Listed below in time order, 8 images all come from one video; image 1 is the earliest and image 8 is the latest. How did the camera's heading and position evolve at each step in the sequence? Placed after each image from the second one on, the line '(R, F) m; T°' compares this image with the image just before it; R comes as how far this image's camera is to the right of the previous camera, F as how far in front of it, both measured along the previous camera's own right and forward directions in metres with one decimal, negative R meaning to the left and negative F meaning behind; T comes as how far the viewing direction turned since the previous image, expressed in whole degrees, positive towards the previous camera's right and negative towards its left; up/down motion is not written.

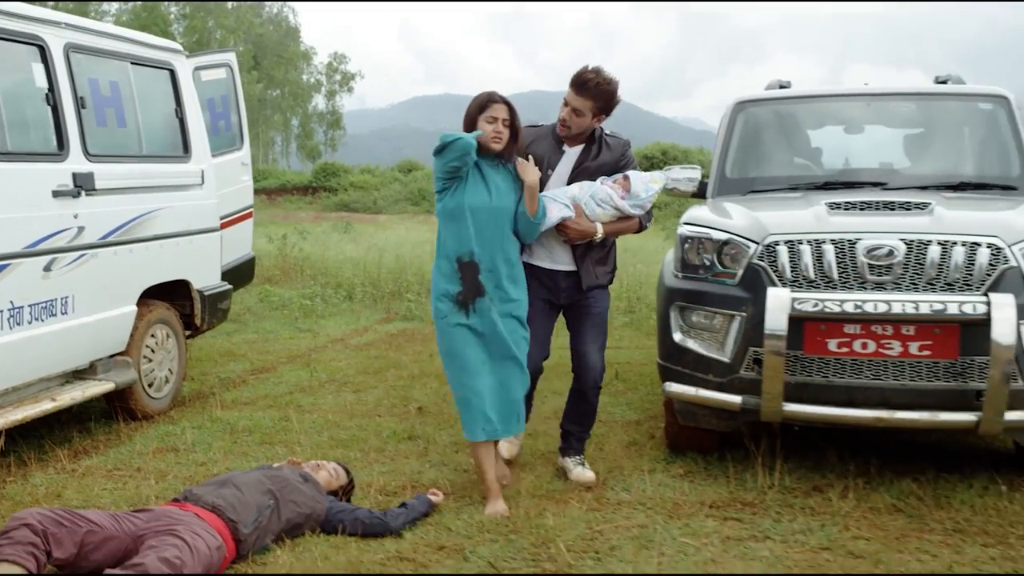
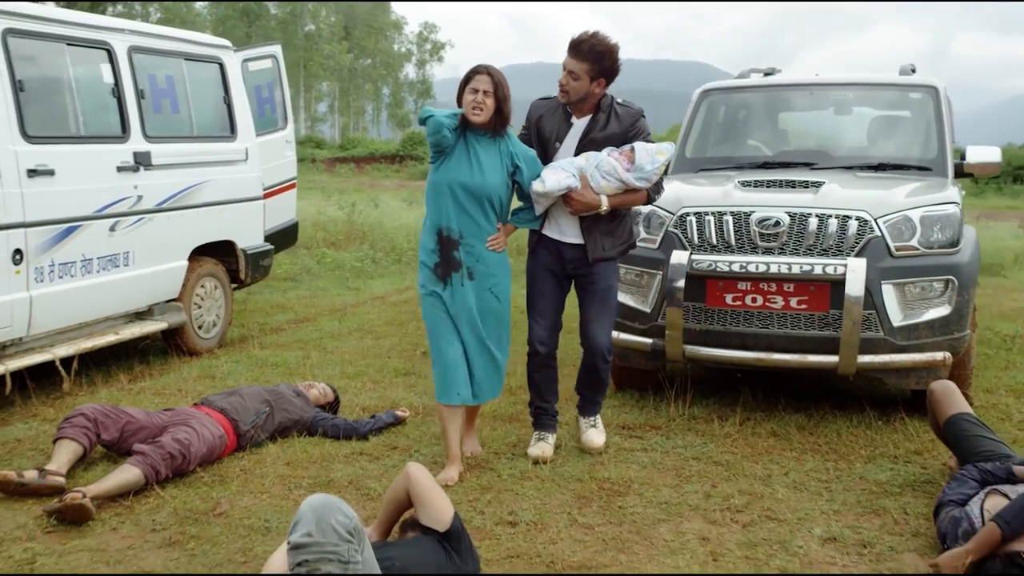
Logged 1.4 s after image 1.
(+0.6, -0.9) m; -5°
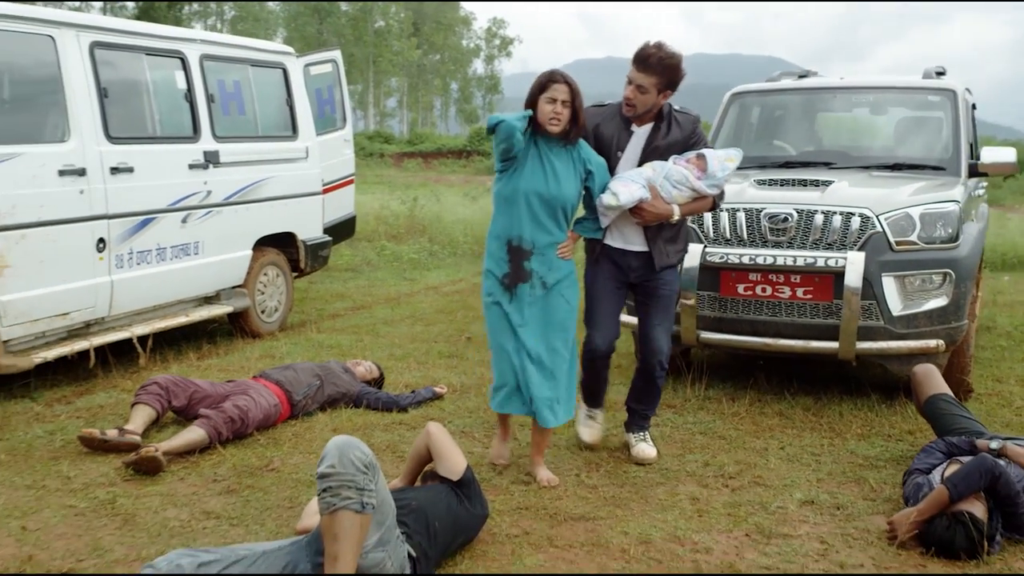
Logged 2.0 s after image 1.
(+0.2, -0.4) m; -4°
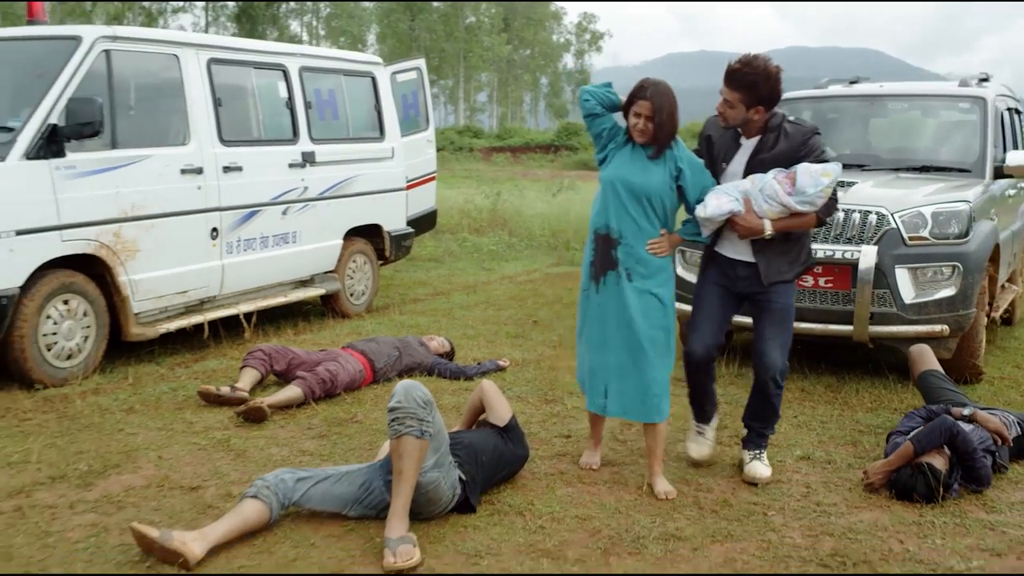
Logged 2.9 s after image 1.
(+0.2, -0.7) m; -5°
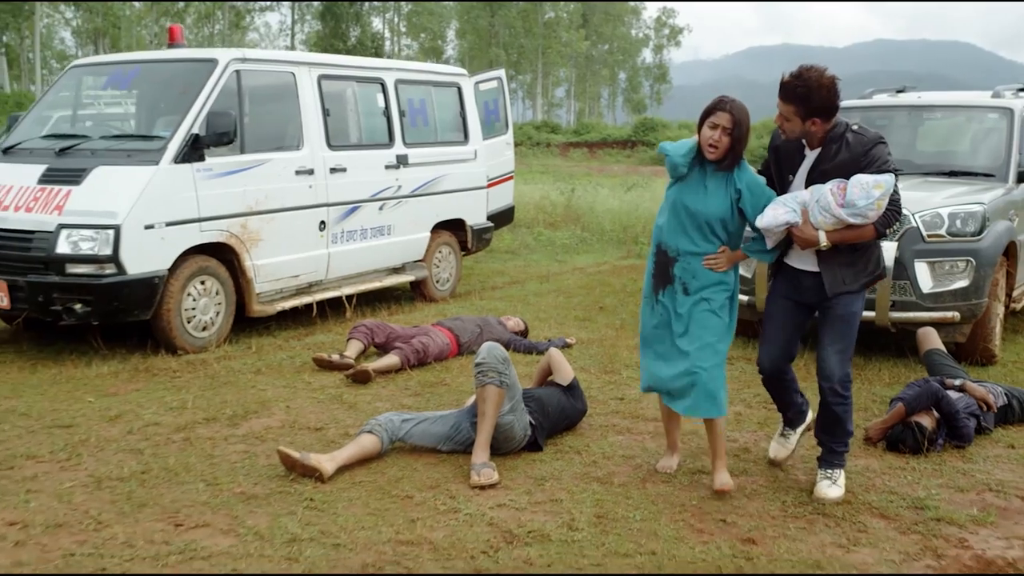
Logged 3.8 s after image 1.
(+0.1, -0.9) m; -4°
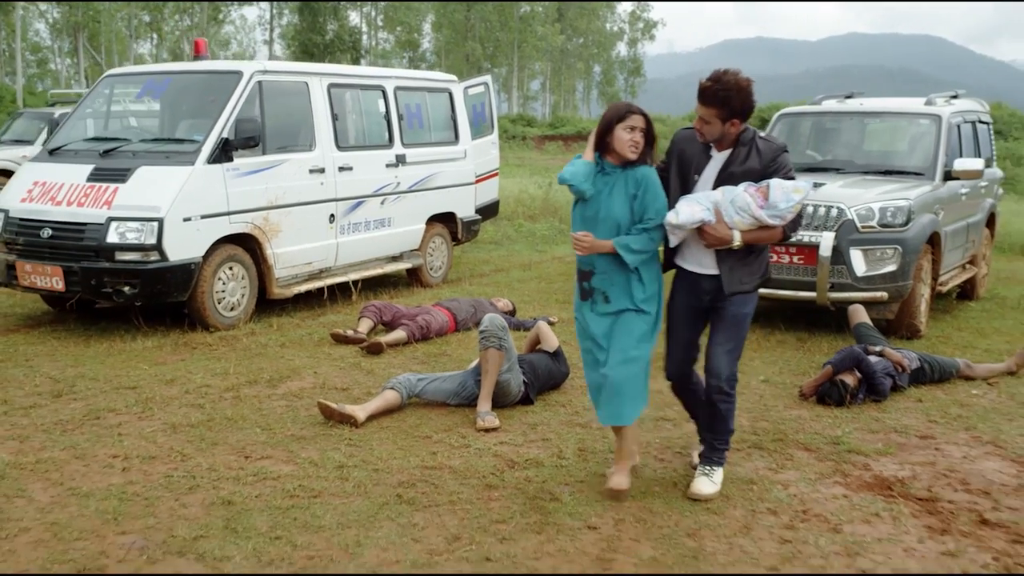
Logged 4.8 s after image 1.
(-0.1, -0.9) m; +1°
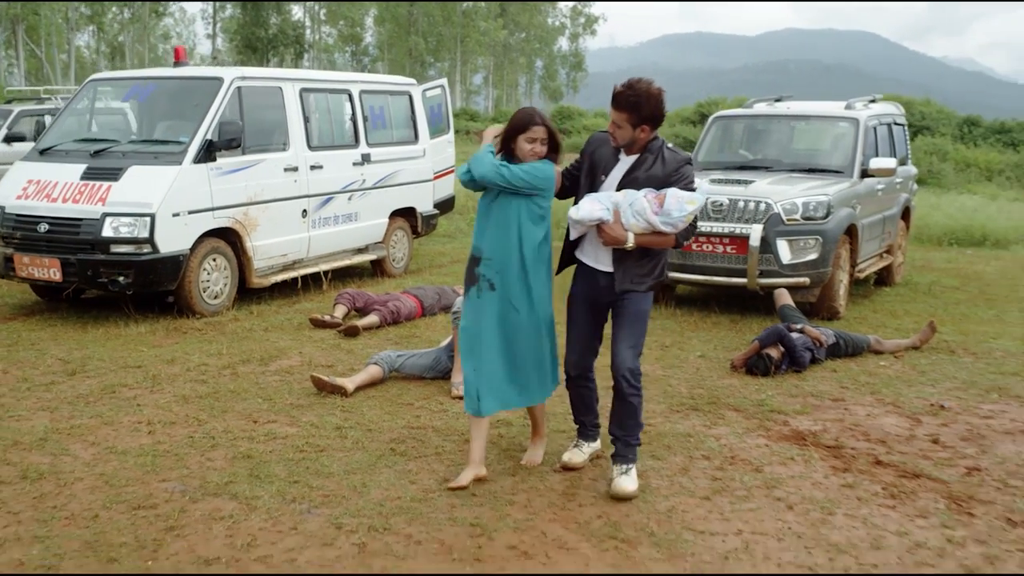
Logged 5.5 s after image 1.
(-0.1, -0.7) m; +3°
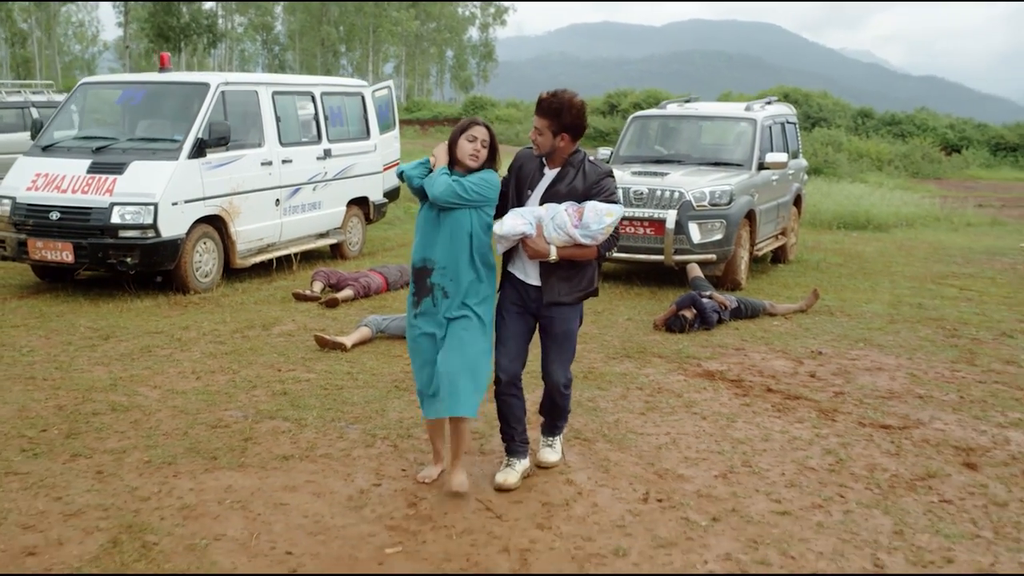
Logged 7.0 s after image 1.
(-0.4, -1.3) m; +5°
